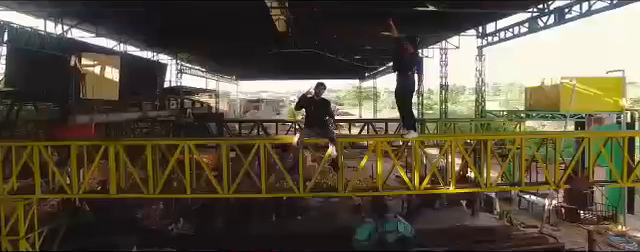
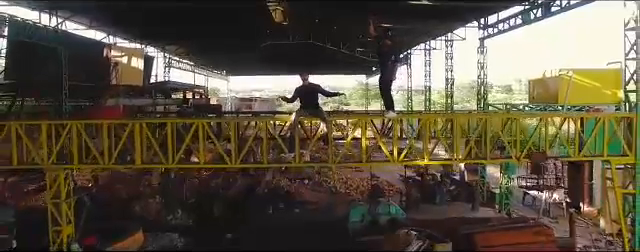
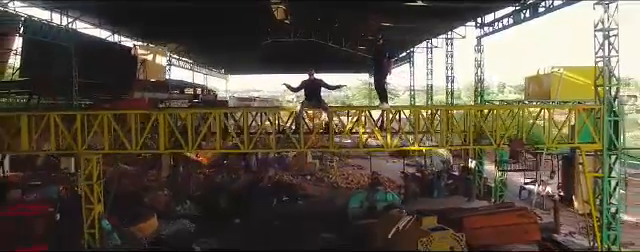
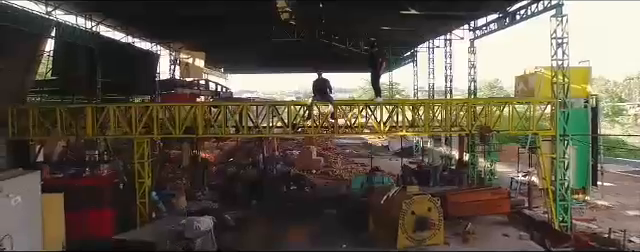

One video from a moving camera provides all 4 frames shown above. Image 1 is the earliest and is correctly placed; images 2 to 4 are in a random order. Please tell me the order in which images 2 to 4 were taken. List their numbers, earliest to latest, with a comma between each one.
2, 3, 4
